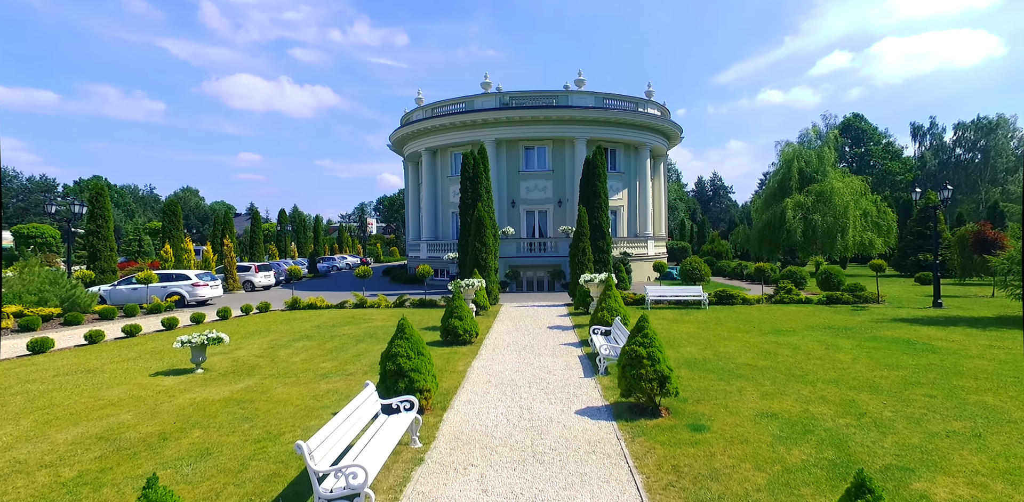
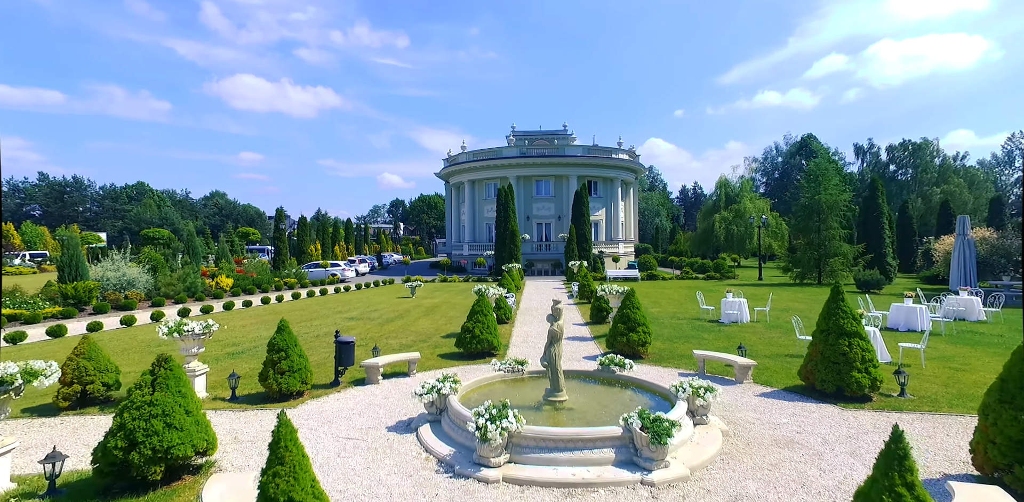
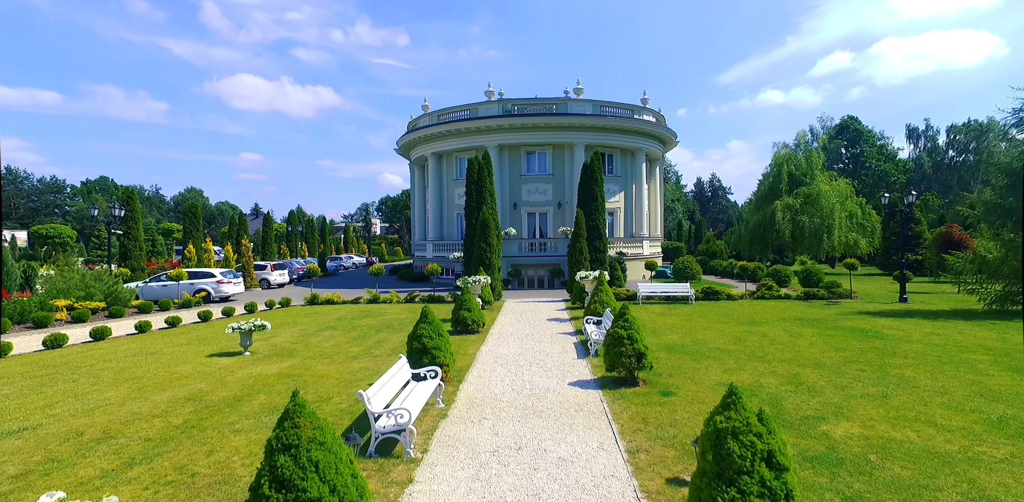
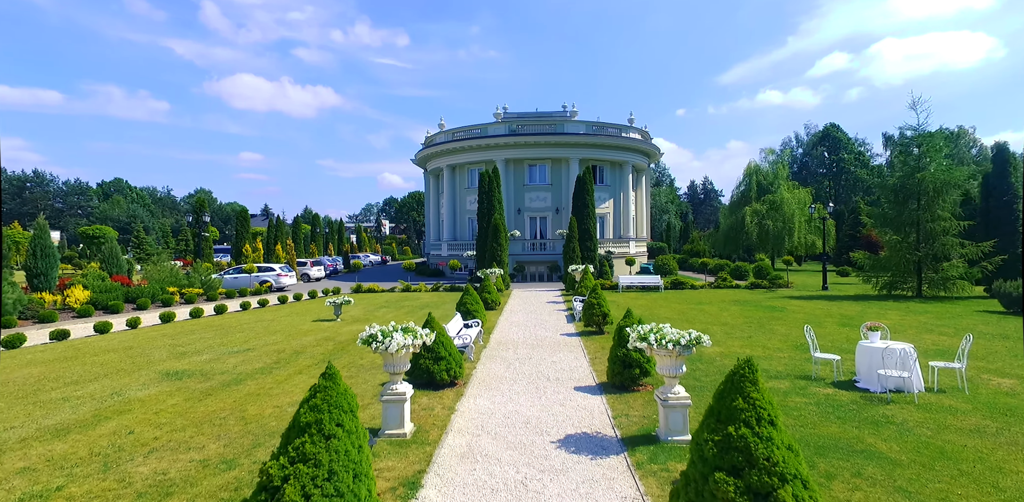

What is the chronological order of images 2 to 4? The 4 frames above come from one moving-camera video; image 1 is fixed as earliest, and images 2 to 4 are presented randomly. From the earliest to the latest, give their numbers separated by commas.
3, 4, 2
